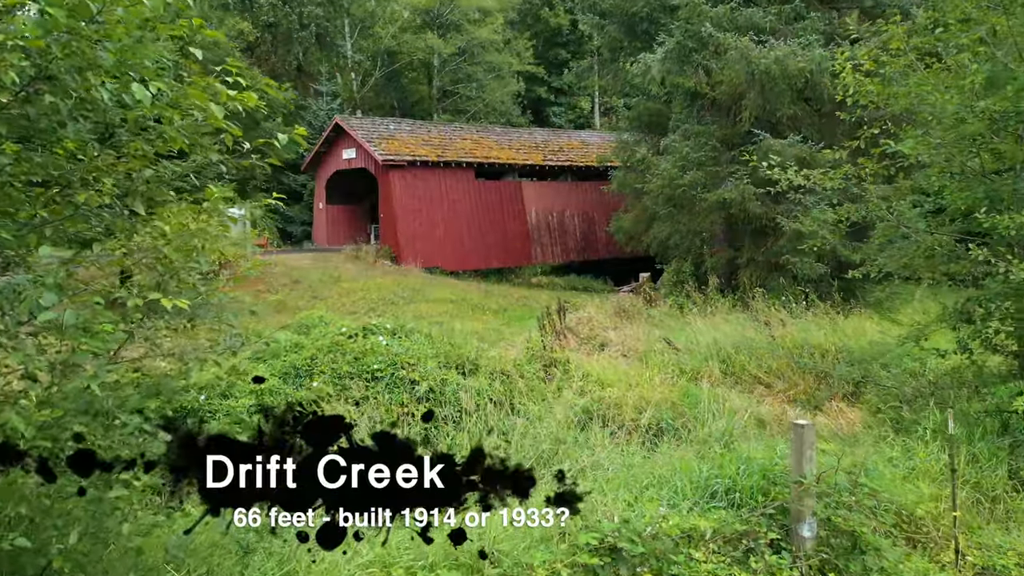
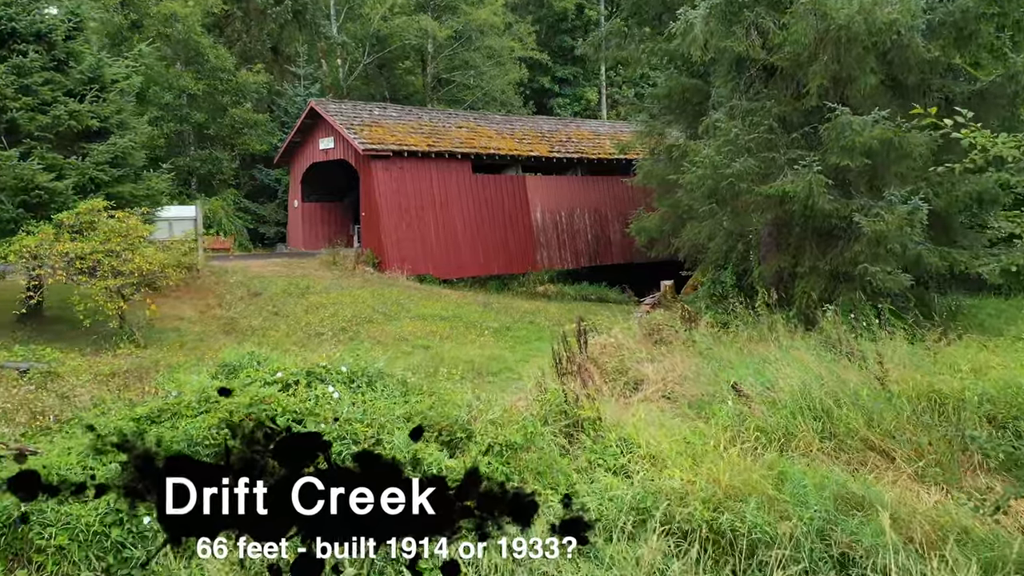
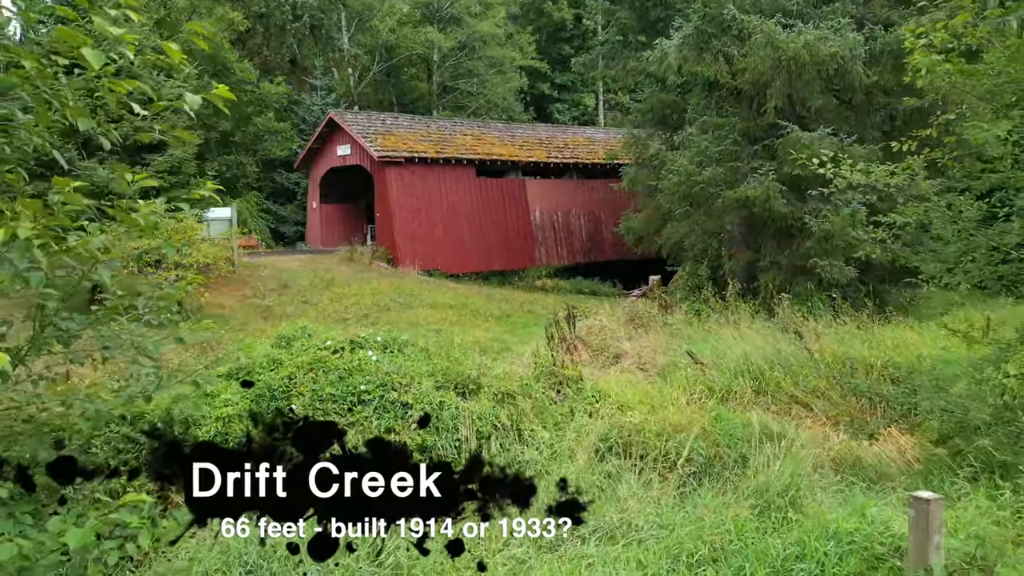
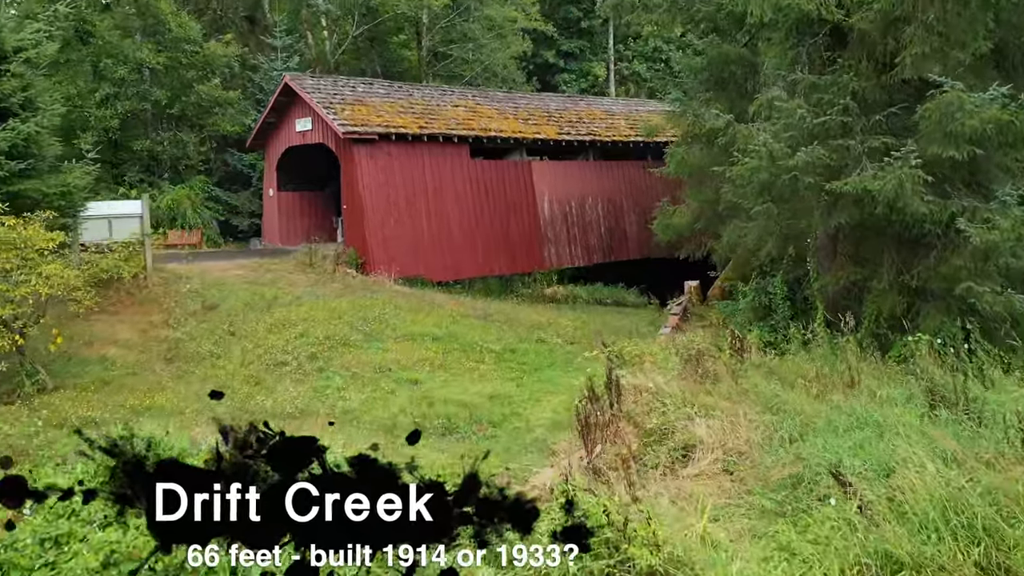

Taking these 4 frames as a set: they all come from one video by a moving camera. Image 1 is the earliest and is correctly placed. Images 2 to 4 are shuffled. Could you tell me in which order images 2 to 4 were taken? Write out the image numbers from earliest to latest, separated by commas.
3, 2, 4
